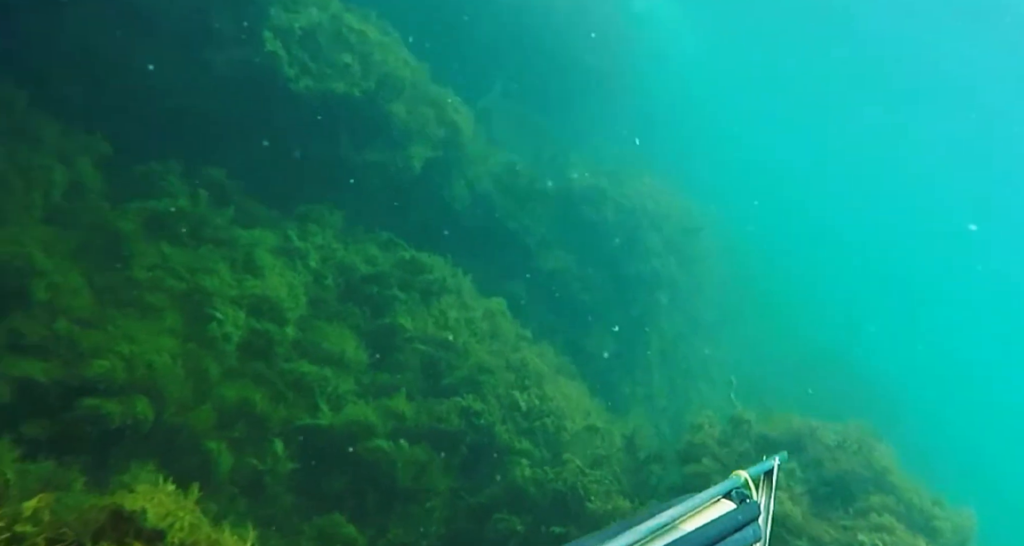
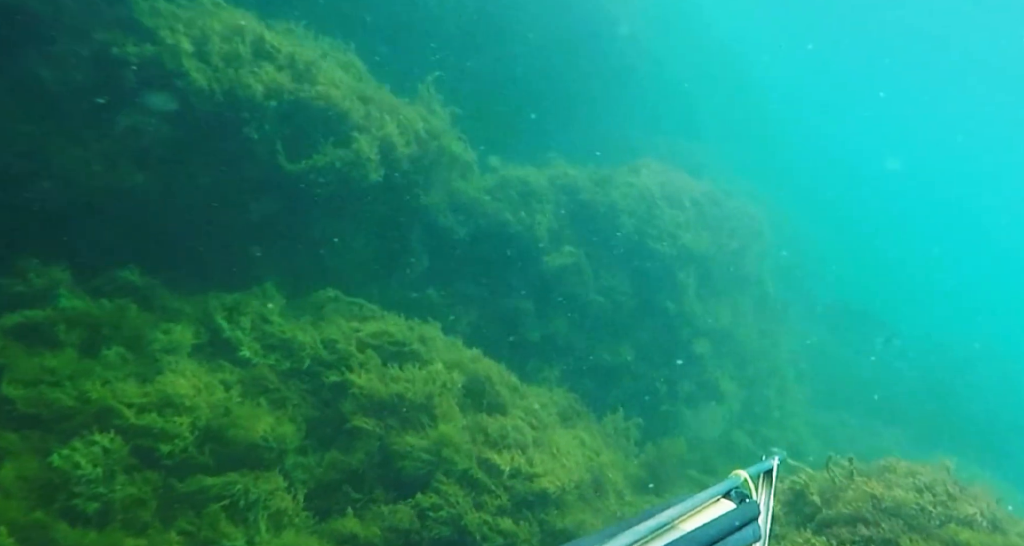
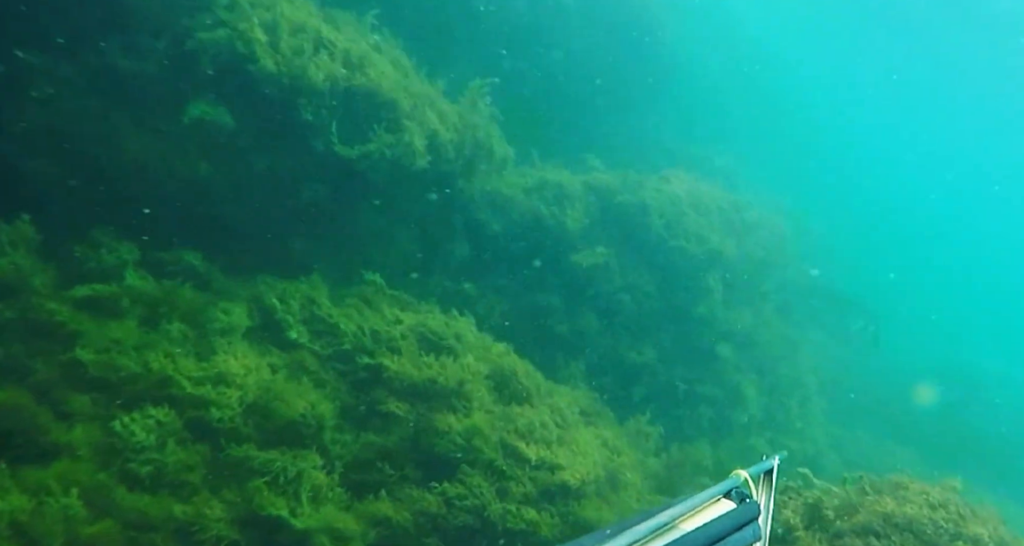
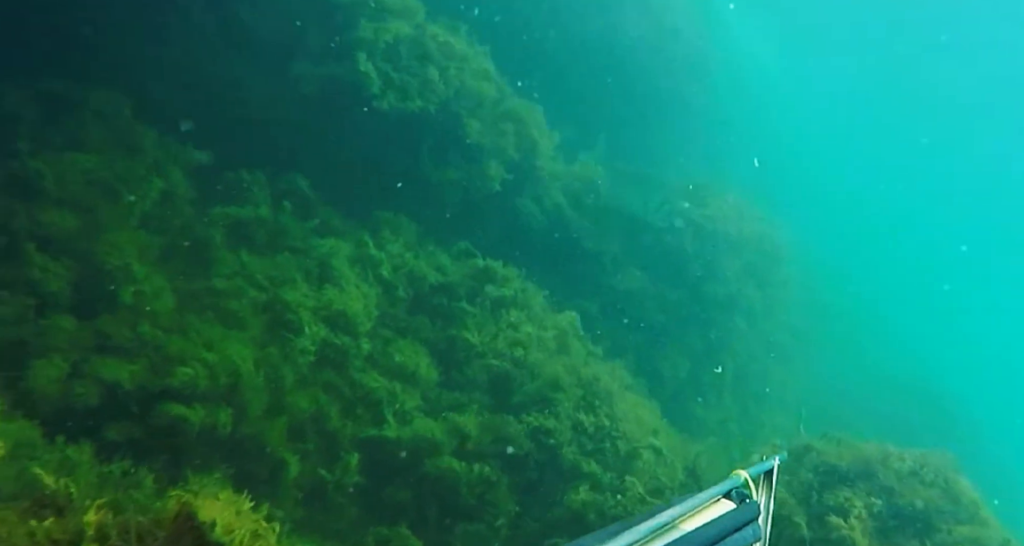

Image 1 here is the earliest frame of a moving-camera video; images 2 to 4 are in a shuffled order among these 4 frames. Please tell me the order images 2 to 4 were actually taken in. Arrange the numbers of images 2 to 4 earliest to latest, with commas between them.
4, 3, 2
